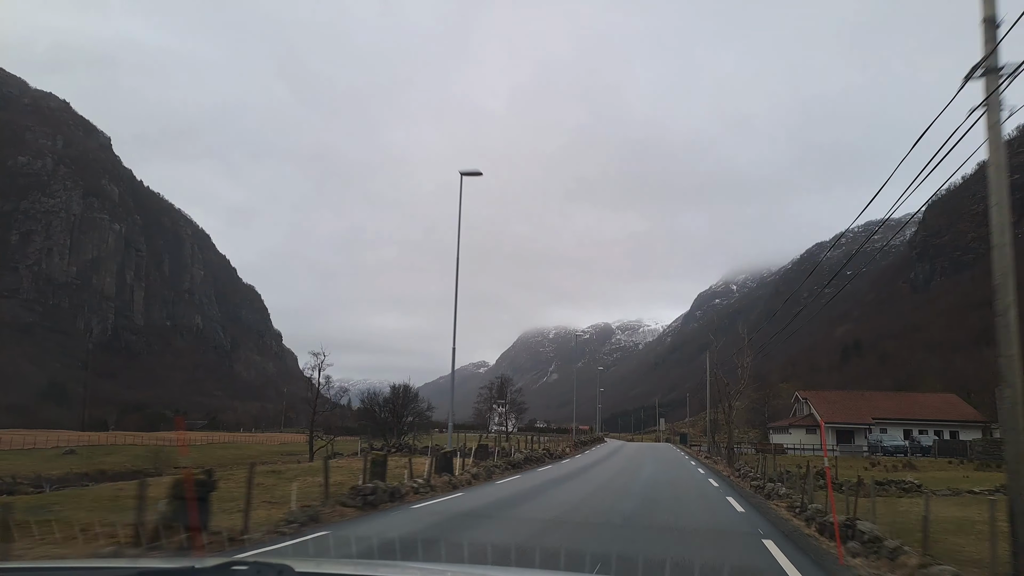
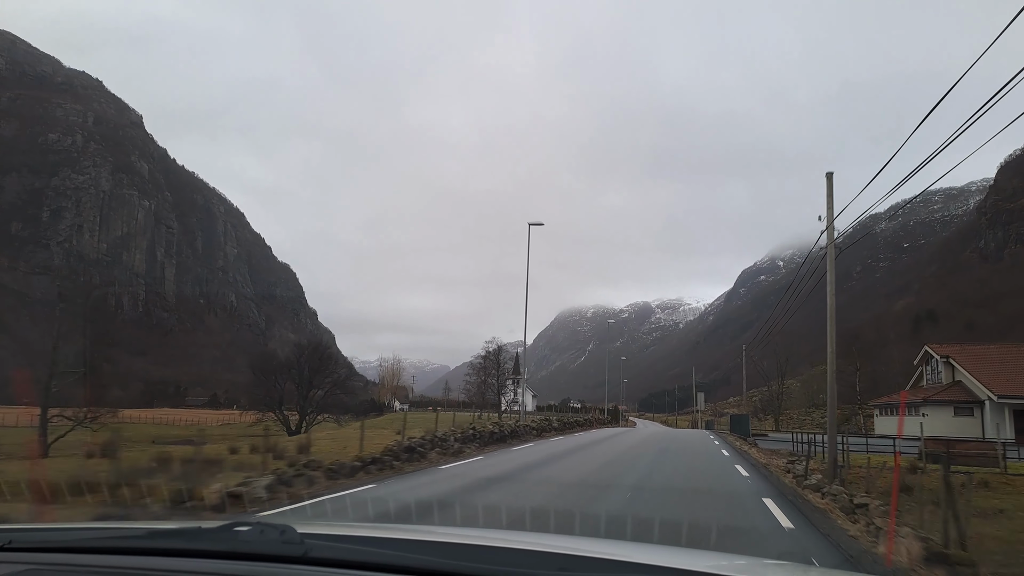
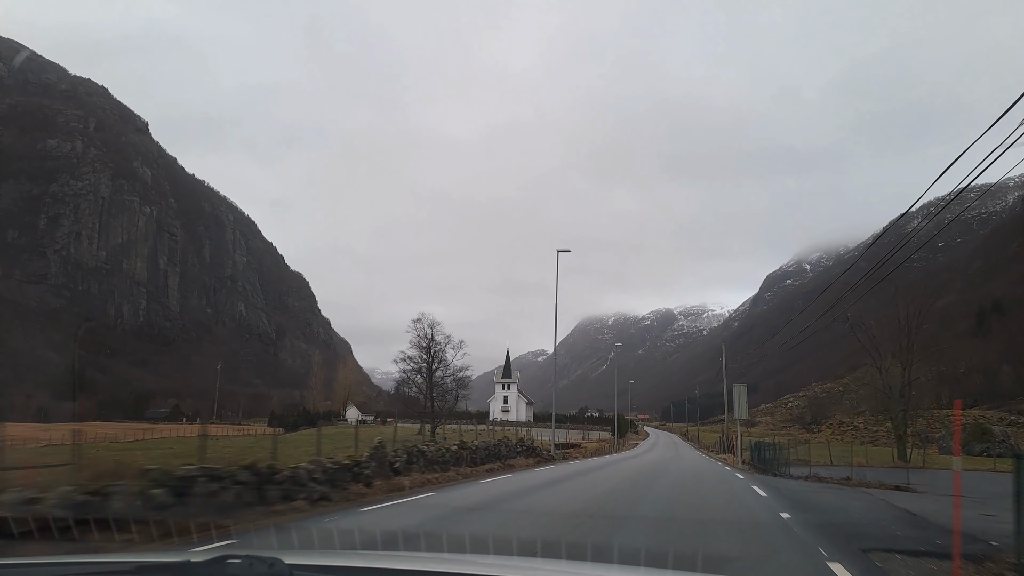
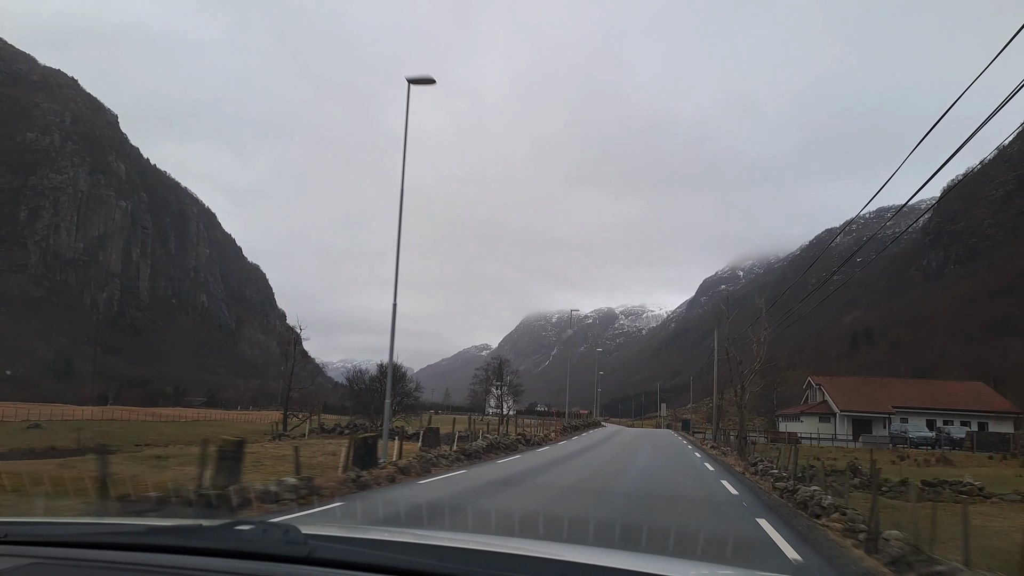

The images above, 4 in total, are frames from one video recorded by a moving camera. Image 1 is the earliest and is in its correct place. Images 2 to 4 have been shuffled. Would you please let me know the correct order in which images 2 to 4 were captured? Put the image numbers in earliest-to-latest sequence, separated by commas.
4, 2, 3
